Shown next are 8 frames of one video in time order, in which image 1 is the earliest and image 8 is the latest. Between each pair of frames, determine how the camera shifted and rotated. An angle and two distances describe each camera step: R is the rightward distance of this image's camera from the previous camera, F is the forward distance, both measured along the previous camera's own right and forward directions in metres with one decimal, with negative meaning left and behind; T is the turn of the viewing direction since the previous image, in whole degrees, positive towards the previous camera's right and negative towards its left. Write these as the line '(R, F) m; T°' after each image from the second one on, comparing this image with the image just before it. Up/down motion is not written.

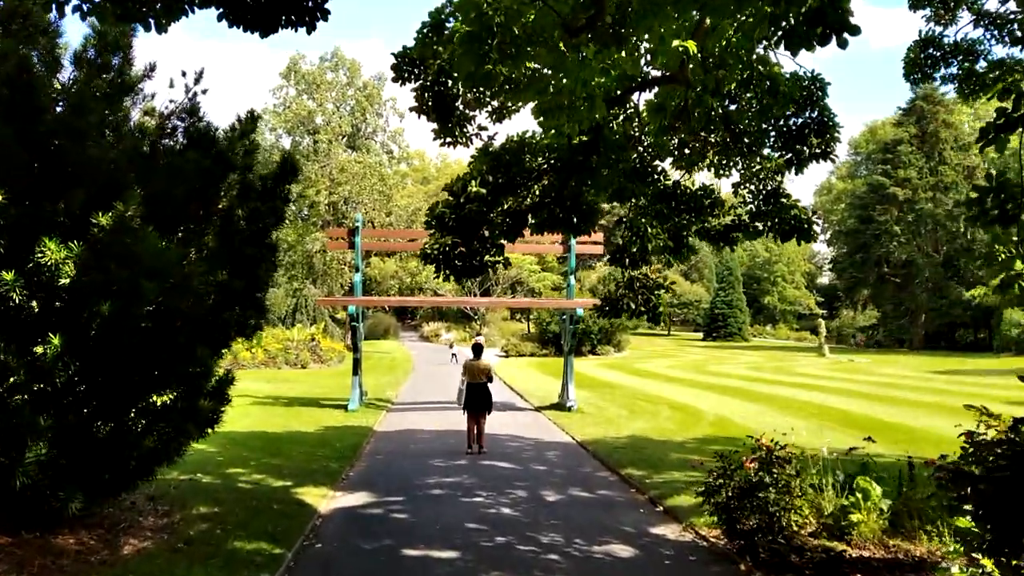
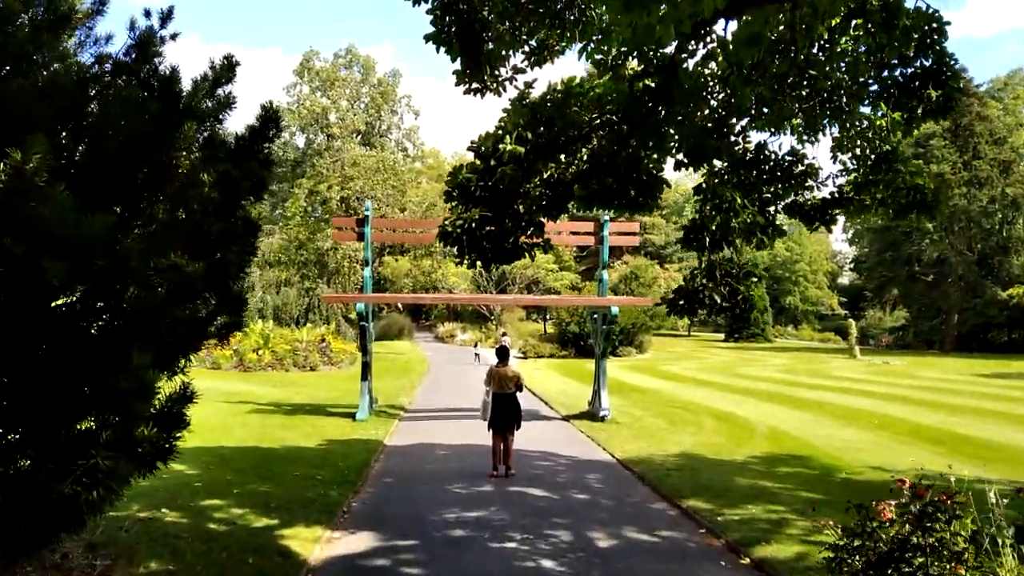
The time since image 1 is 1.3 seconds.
(-0.2, +1.7) m; -1°
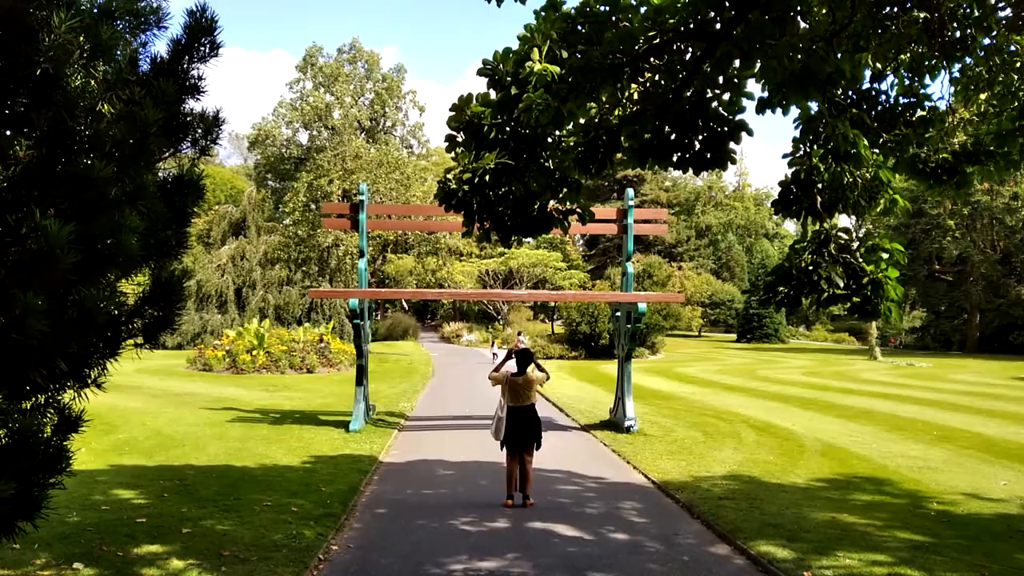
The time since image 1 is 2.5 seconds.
(-0.1, +1.7) m; 0°
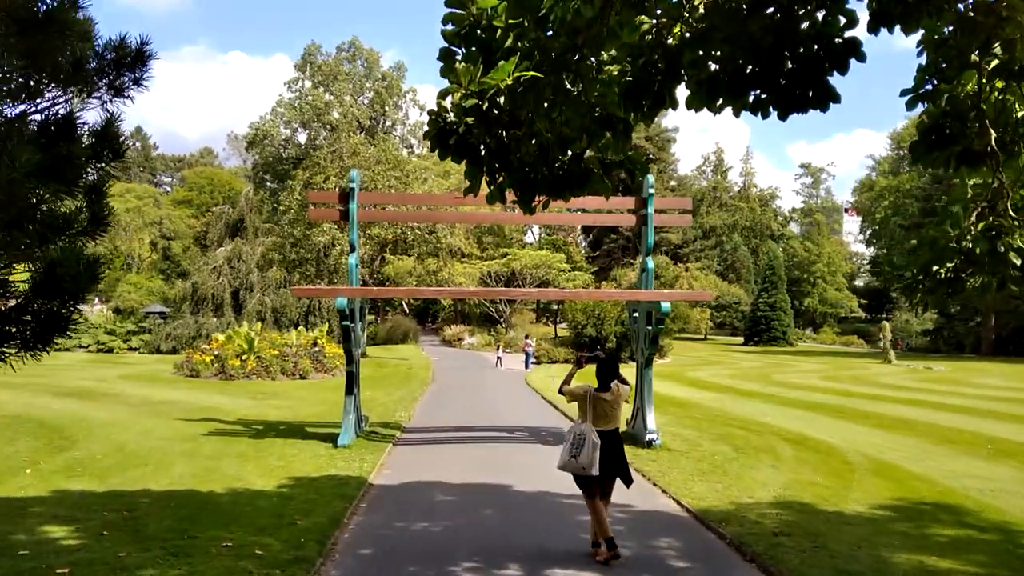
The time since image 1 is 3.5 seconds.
(-0.1, +1.4) m; 0°
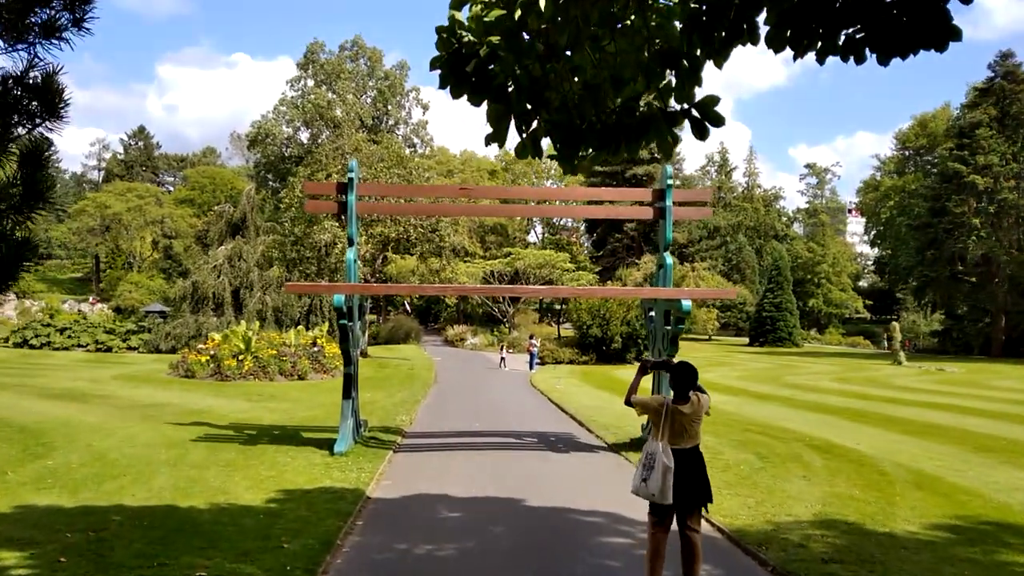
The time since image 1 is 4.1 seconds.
(-0.1, +0.8) m; 0°
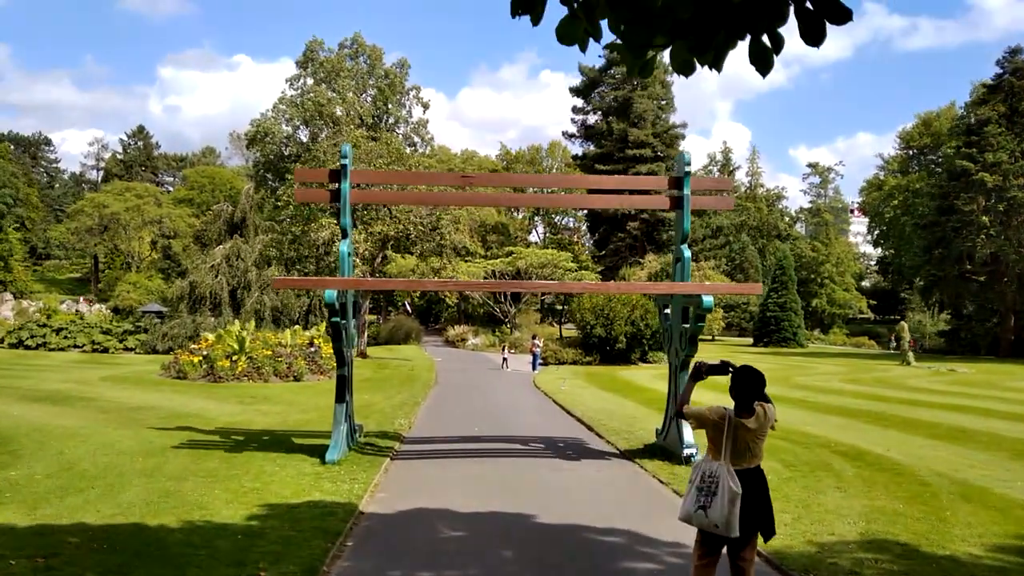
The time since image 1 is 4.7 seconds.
(-0.1, +0.8) m; 0°
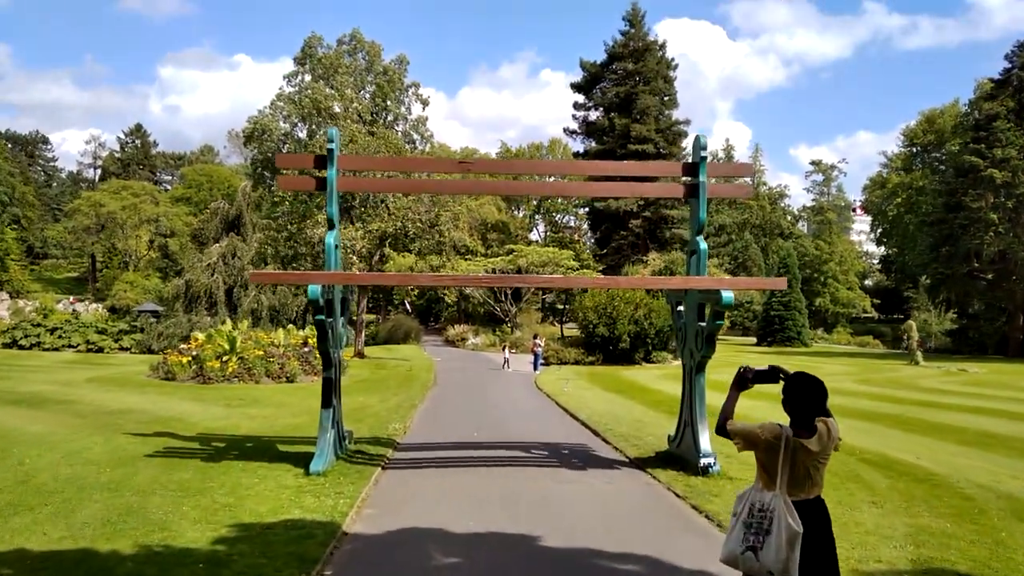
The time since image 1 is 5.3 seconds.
(0.0, +0.8) m; 0°
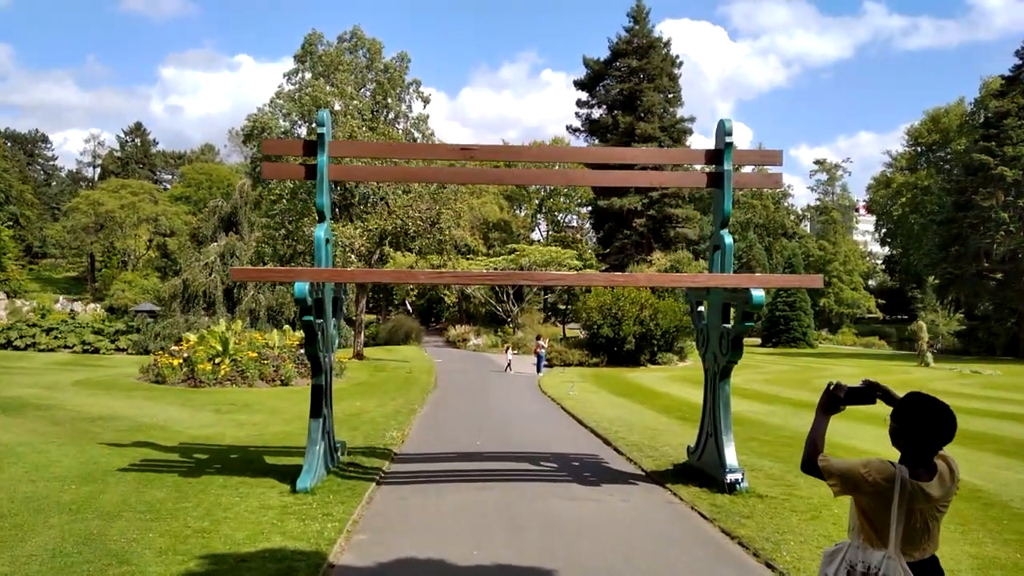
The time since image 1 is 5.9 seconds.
(-0.1, +0.9) m; 0°
